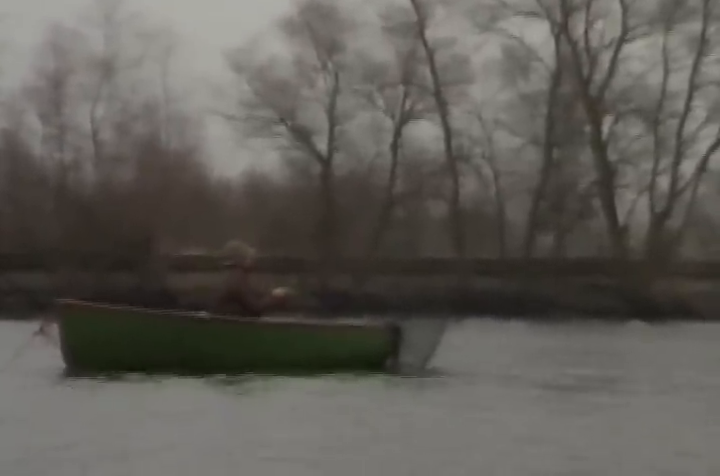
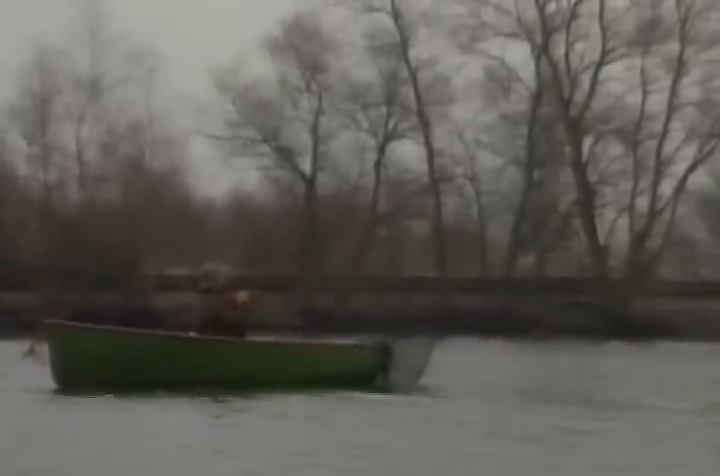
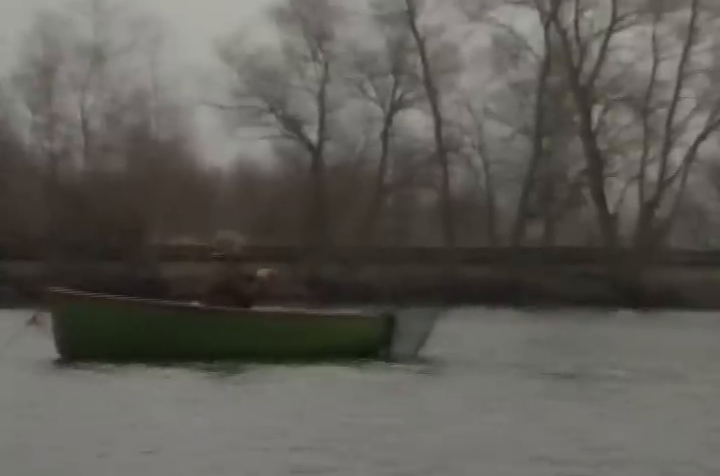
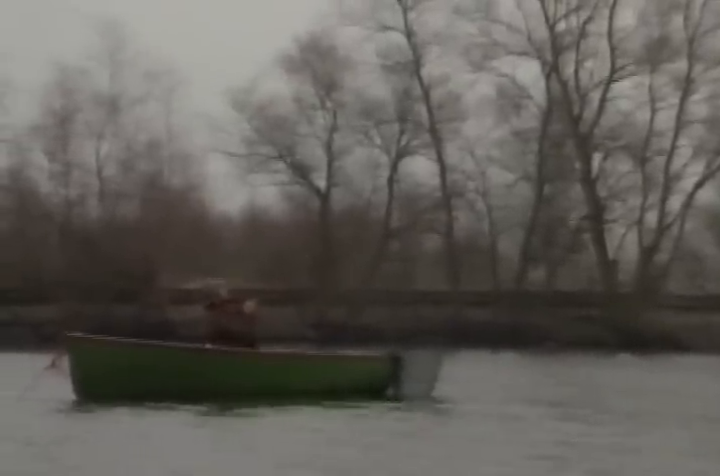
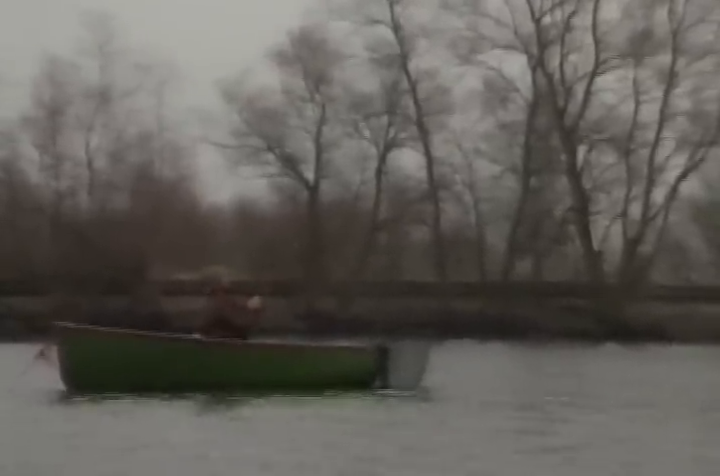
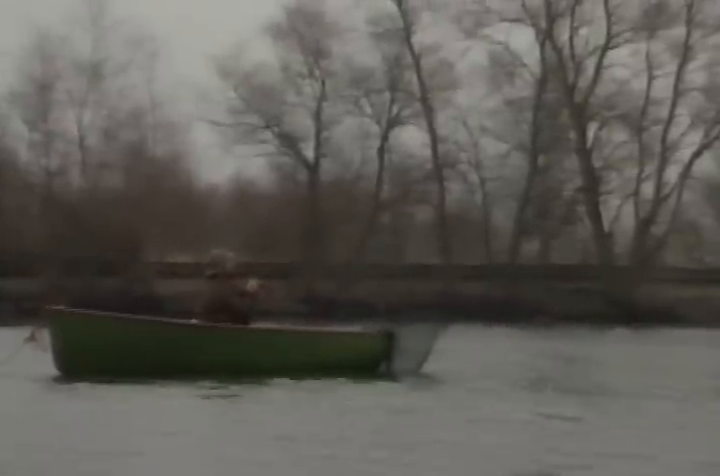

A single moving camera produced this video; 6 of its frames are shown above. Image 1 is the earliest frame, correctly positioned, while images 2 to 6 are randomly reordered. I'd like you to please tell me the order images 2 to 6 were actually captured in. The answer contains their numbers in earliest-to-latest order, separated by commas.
3, 6, 2, 4, 5
